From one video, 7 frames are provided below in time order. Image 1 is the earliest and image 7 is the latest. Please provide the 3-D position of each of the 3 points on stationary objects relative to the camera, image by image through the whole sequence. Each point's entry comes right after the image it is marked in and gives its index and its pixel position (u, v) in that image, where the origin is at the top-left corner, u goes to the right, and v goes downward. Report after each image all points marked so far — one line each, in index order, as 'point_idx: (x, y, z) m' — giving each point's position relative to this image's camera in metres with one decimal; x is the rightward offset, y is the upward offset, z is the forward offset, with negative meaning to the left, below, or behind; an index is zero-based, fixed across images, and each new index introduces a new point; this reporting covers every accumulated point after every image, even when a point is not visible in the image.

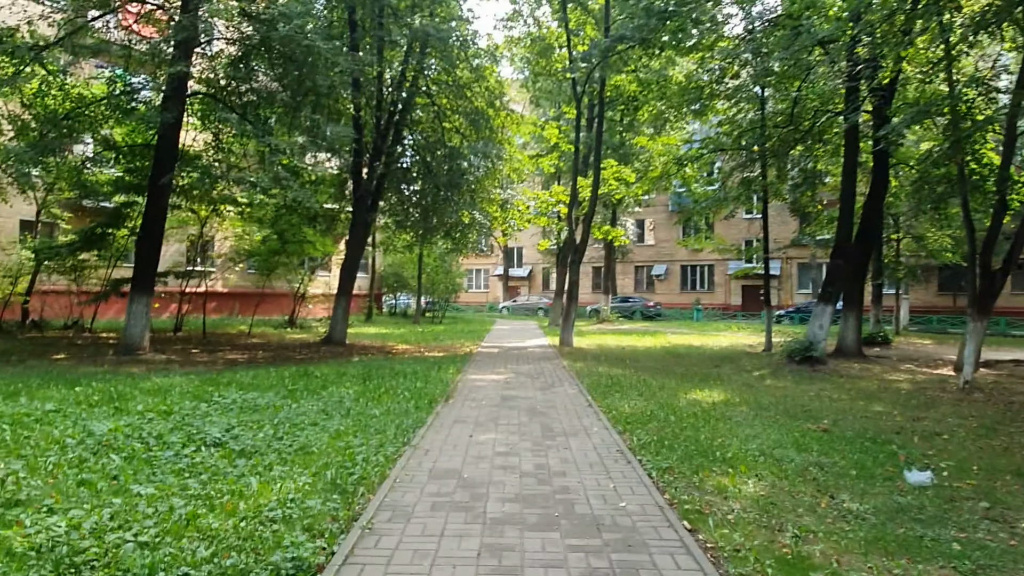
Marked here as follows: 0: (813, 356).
0: (+5.9, -1.3, +14.5) m
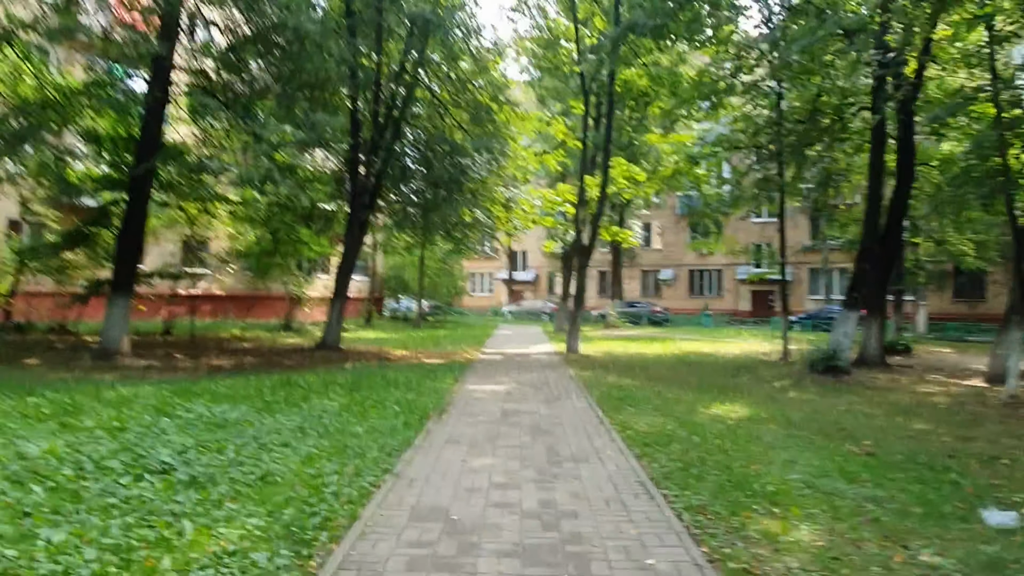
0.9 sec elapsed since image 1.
0: (+5.9, -1.4, +13.6) m
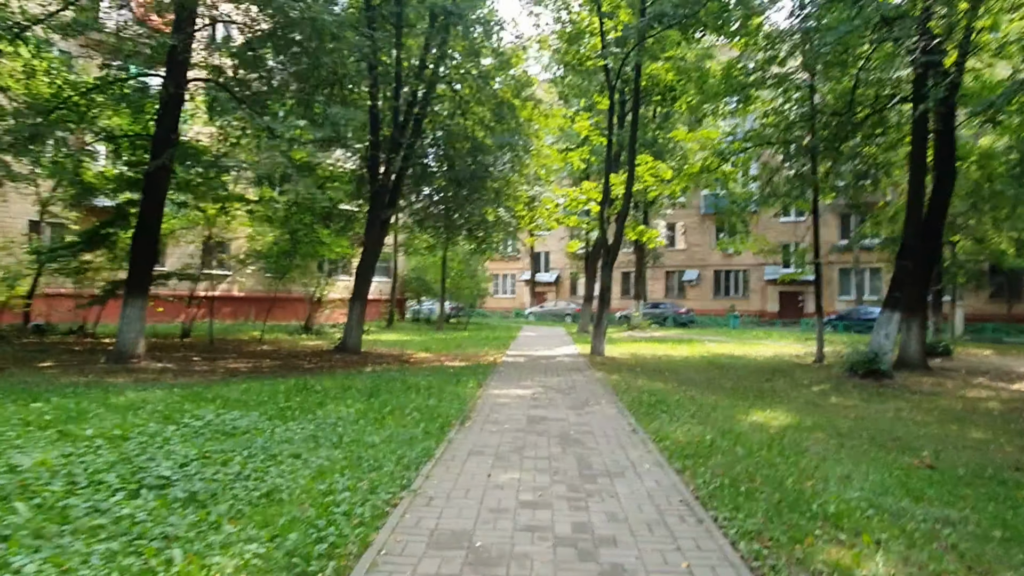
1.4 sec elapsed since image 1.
0: (+6.3, -1.4, +12.9) m
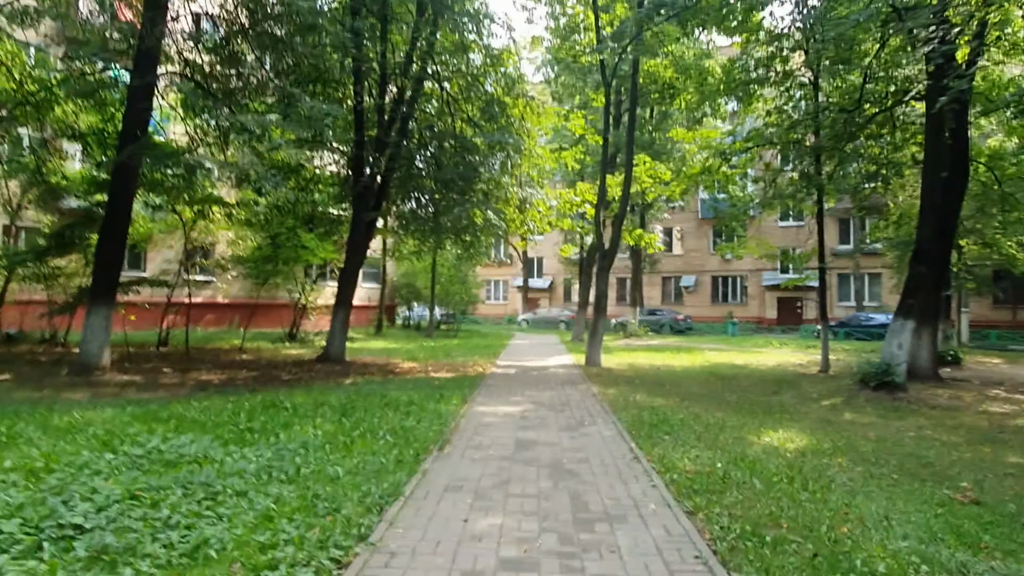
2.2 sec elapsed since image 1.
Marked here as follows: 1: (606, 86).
0: (+6.2, -1.5, +12.2) m
1: (+2.2, +4.7, +17.4) m
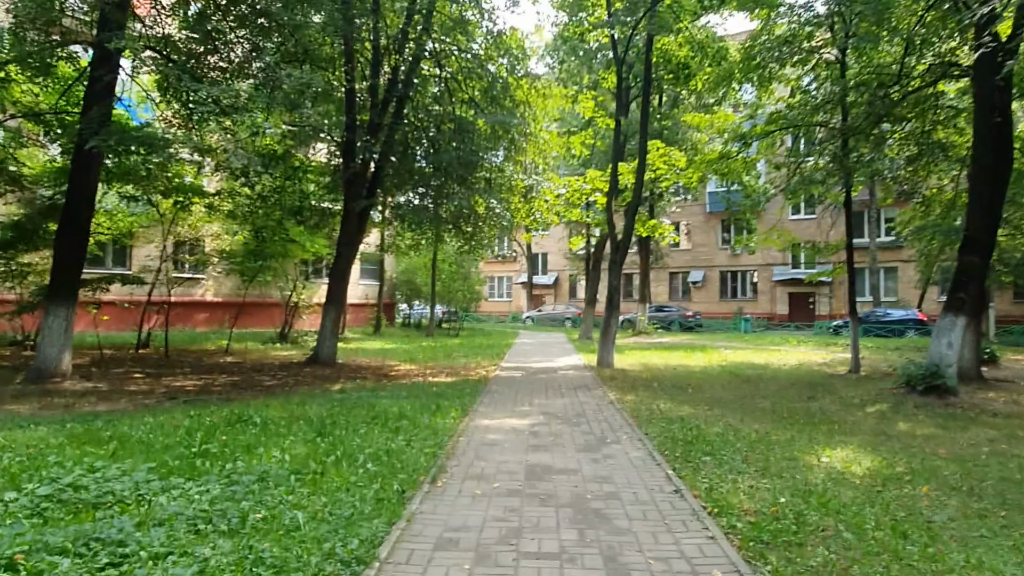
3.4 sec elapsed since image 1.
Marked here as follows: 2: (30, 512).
0: (+6.3, -1.4, +10.9) m
1: (+2.3, +4.8, +16.1) m
2: (-2.7, -1.2, +4.2) m
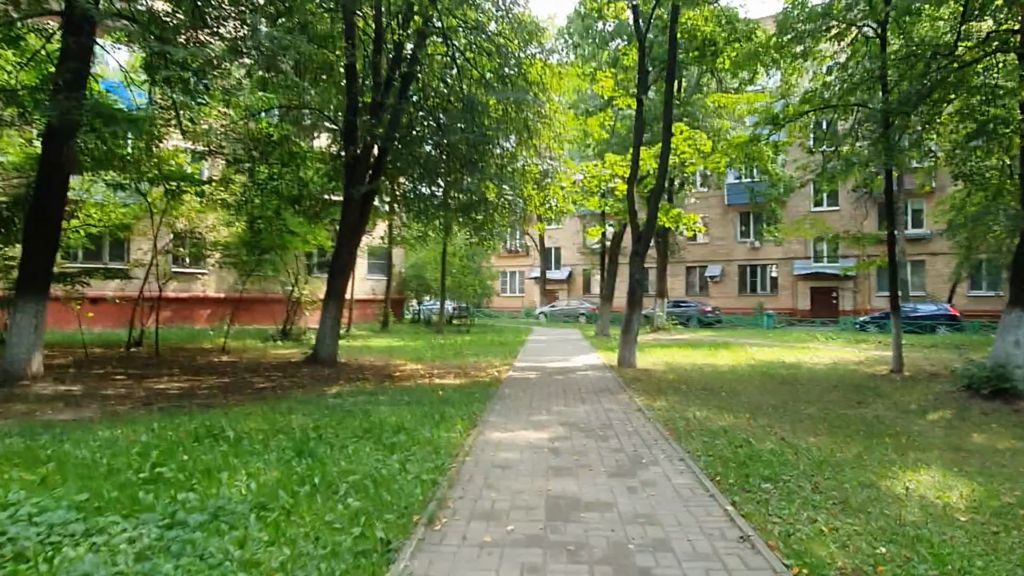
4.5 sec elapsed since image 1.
0: (+6.4, -1.3, +9.7) m
1: (+2.5, +4.9, +15.0) m
2: (-2.6, -1.2, +3.1) m
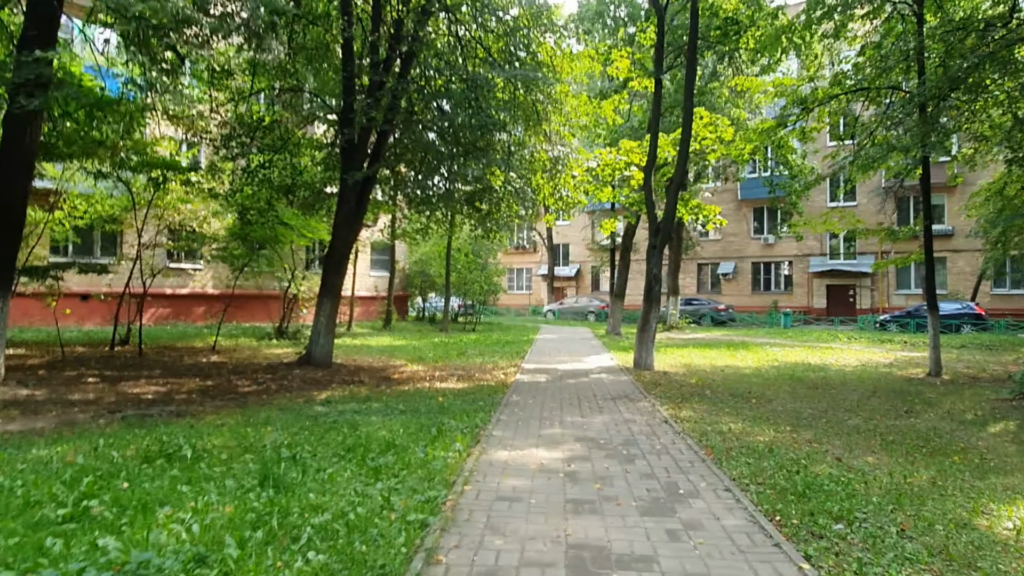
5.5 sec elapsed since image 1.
0: (+6.5, -1.3, +8.7) m
1: (+2.7, +5.0, +14.0) m
2: (-2.6, -1.1, +2.2) m
